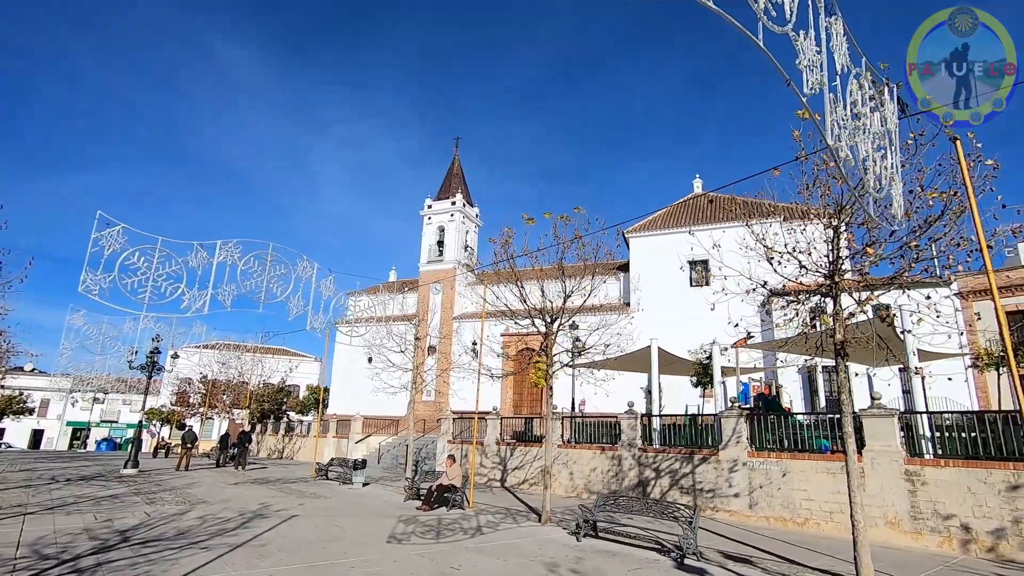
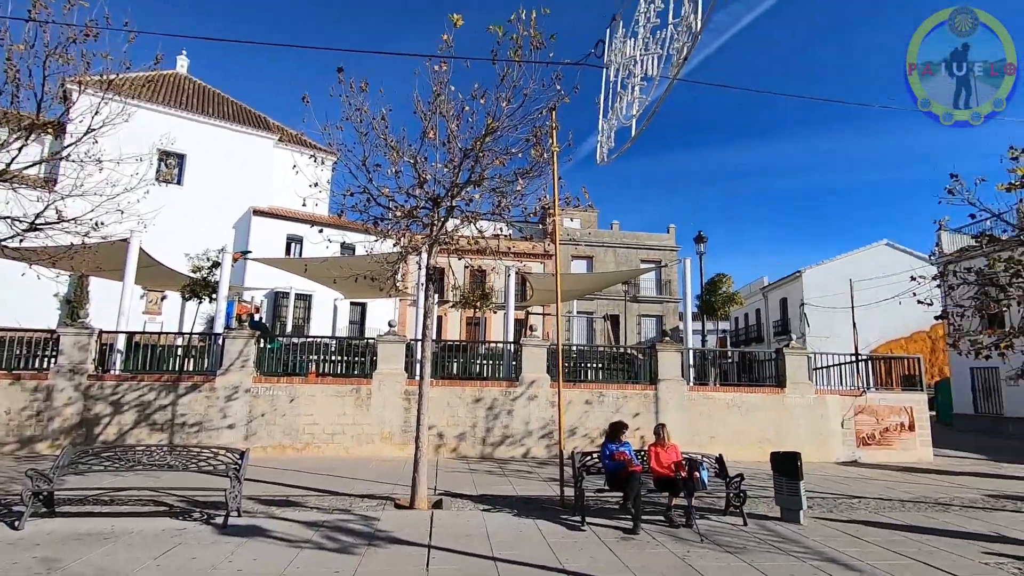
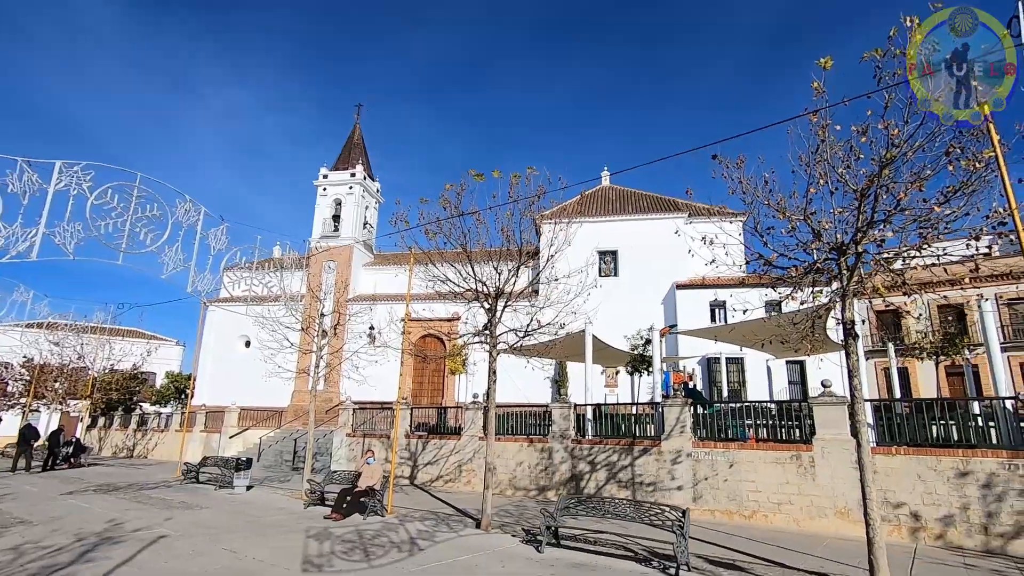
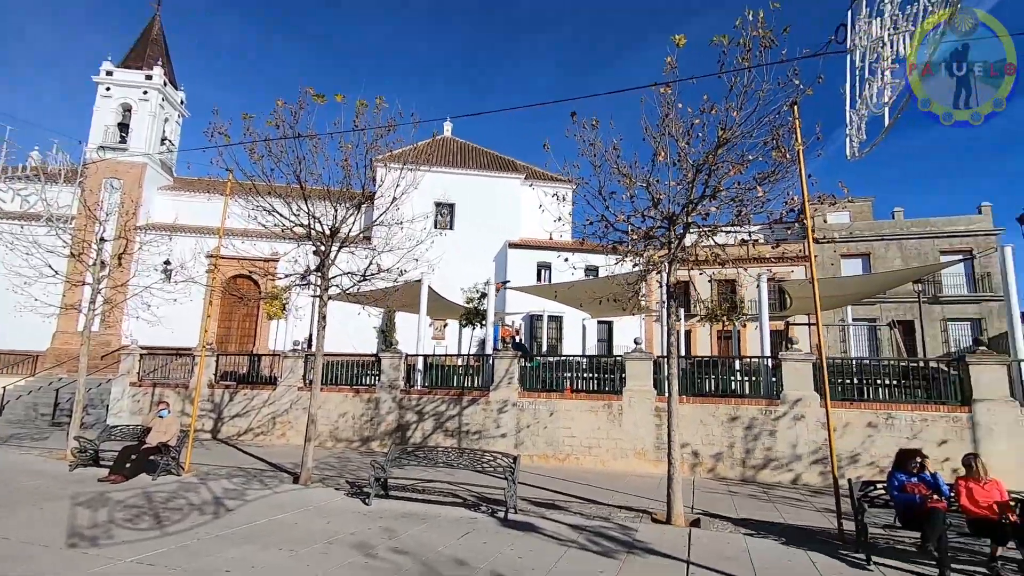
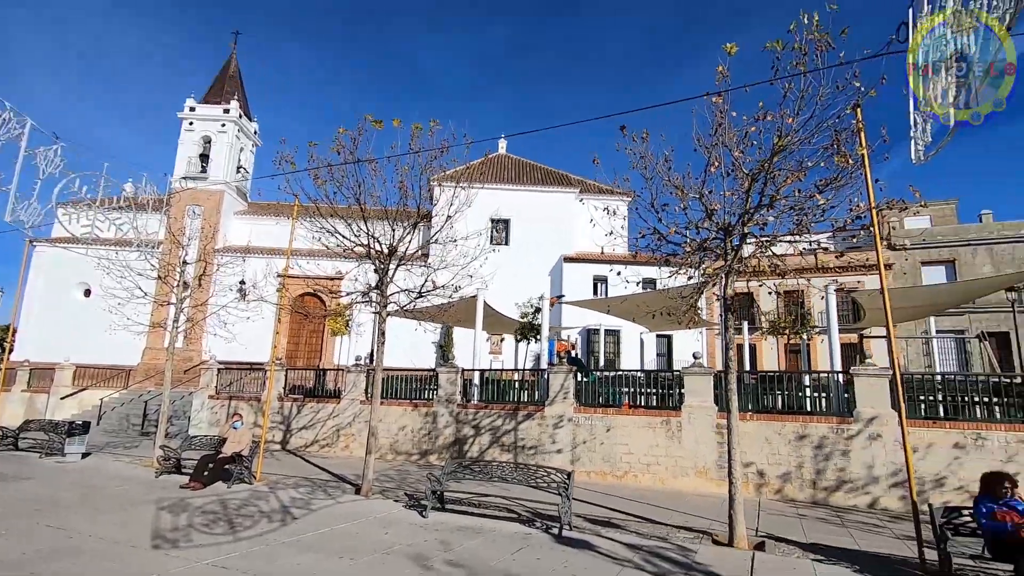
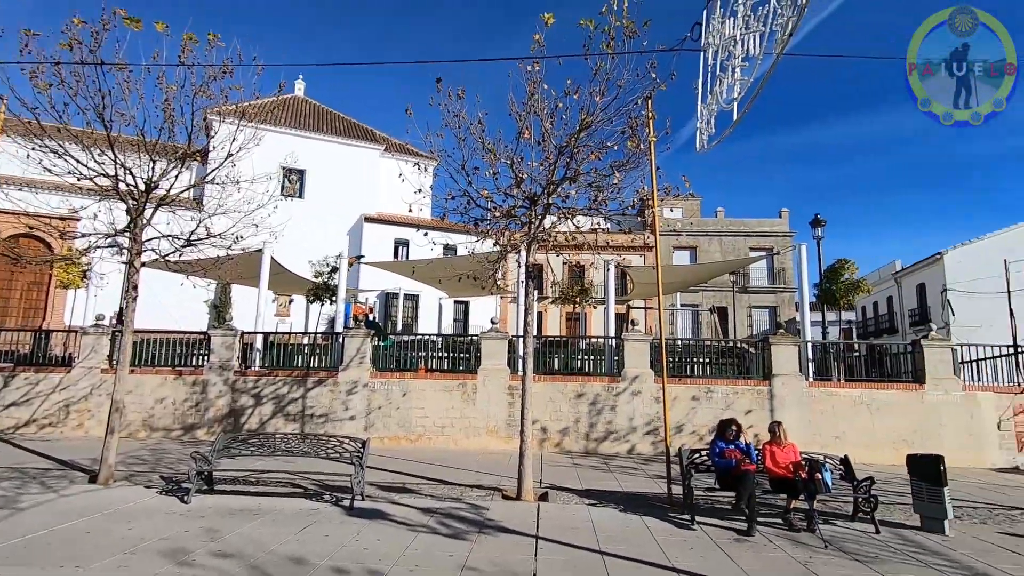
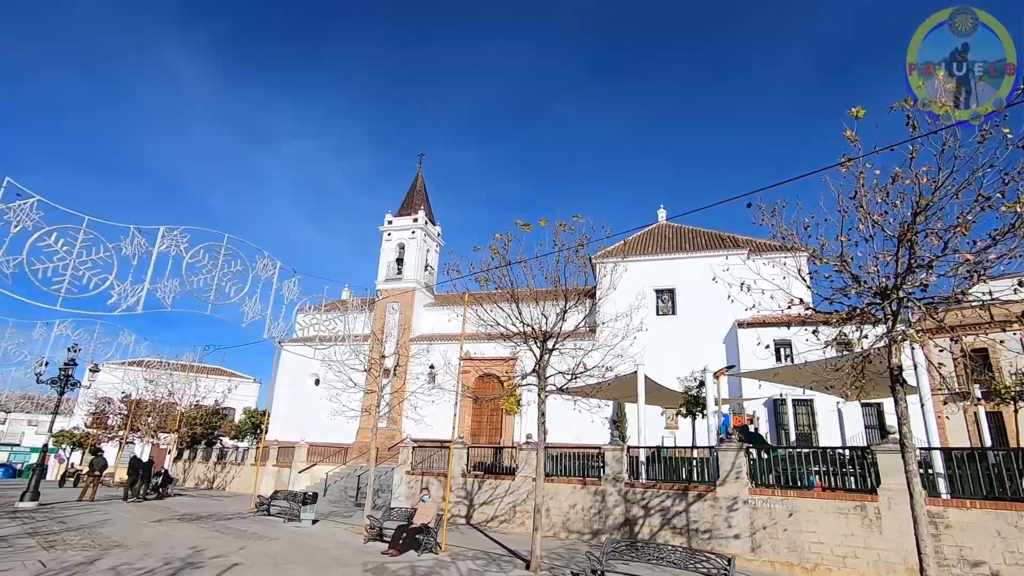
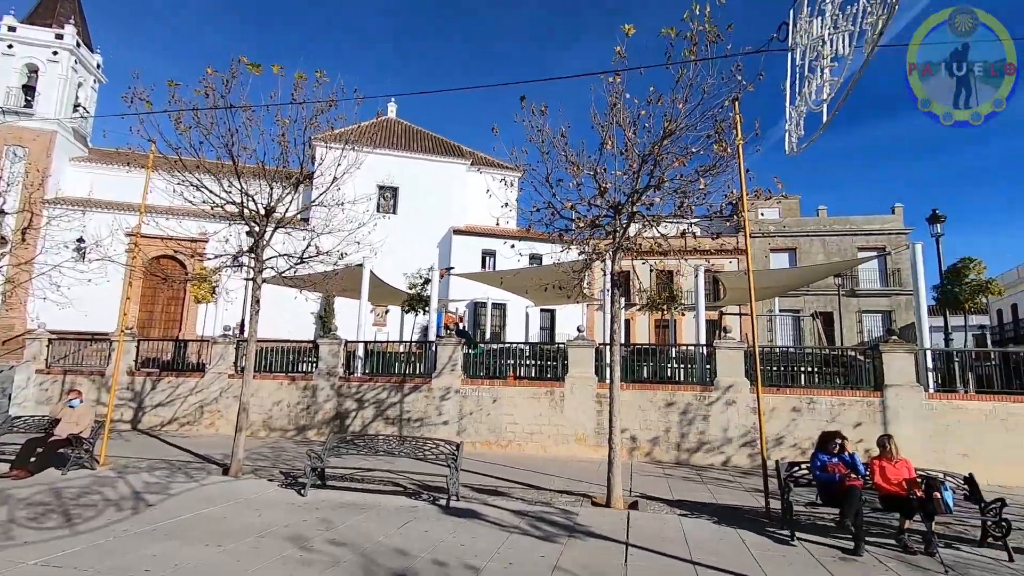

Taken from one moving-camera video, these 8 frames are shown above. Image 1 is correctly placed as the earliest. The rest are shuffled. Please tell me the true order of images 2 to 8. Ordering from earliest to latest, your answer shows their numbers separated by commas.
7, 3, 5, 4, 8, 6, 2
